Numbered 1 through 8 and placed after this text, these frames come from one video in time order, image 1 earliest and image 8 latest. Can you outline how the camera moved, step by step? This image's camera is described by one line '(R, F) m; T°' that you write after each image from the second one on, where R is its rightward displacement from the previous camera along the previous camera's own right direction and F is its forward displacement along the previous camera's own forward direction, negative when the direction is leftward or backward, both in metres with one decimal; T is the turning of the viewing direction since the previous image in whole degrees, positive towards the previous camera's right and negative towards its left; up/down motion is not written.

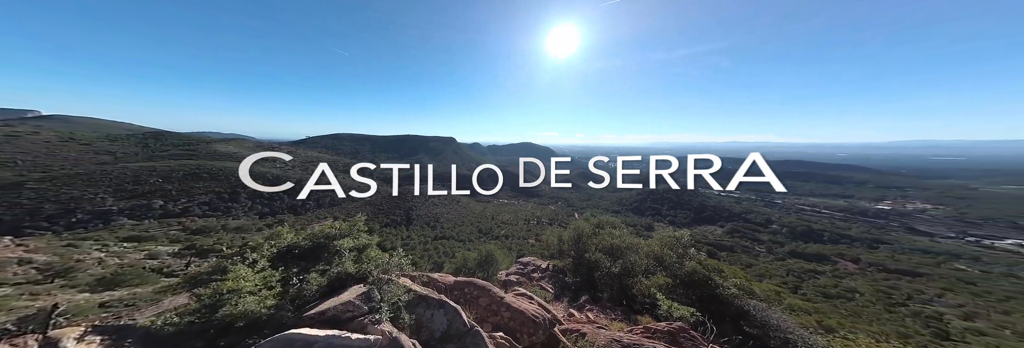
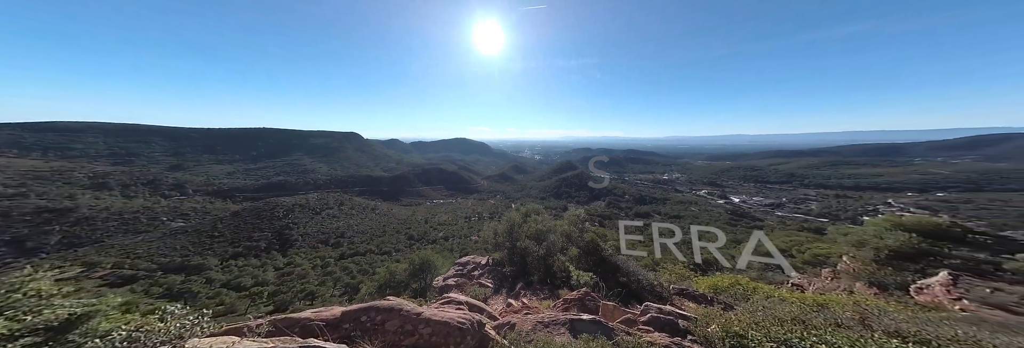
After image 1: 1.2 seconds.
(+0.3, 0.0) m; +19°
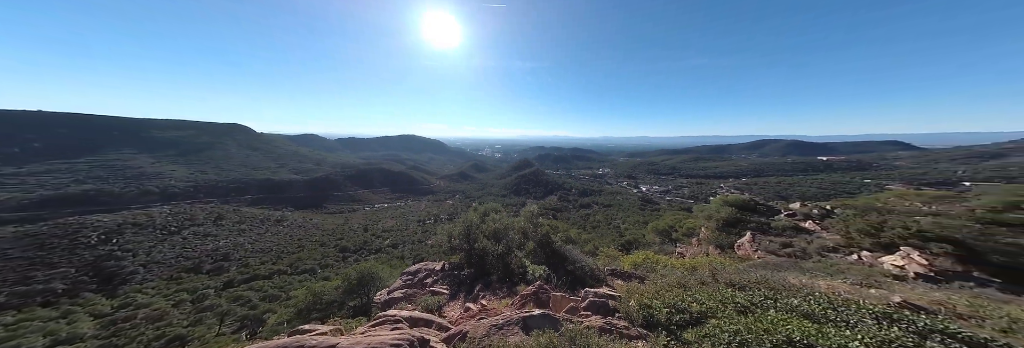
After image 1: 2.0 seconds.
(-2.2, -1.6) m; +14°
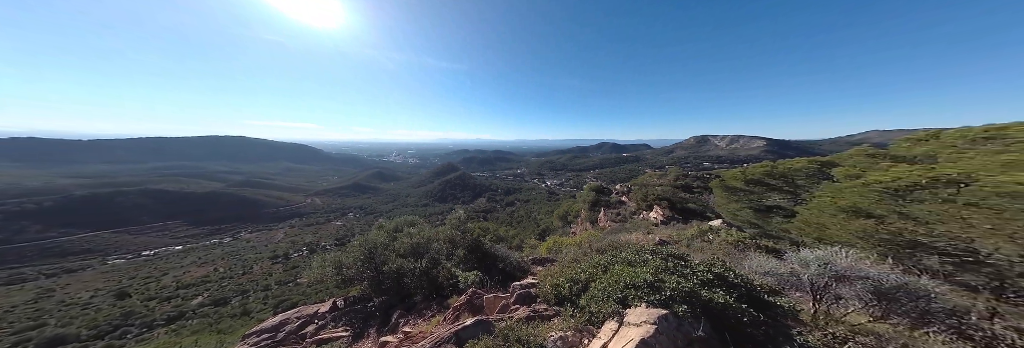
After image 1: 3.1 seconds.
(+1.9, -0.7) m; +23°
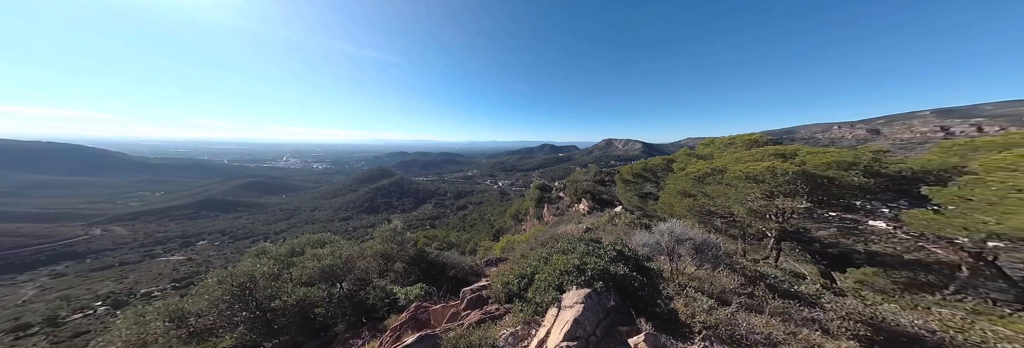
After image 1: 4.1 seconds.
(+0.6, -0.1) m; +16°
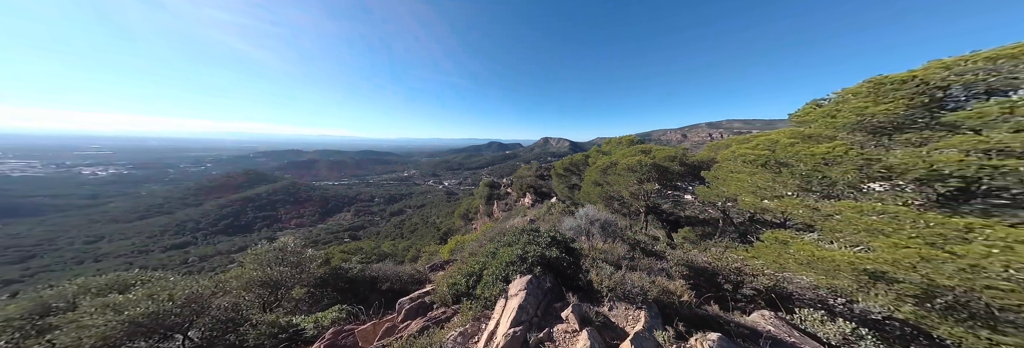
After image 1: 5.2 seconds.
(+0.3, -0.1) m; +17°
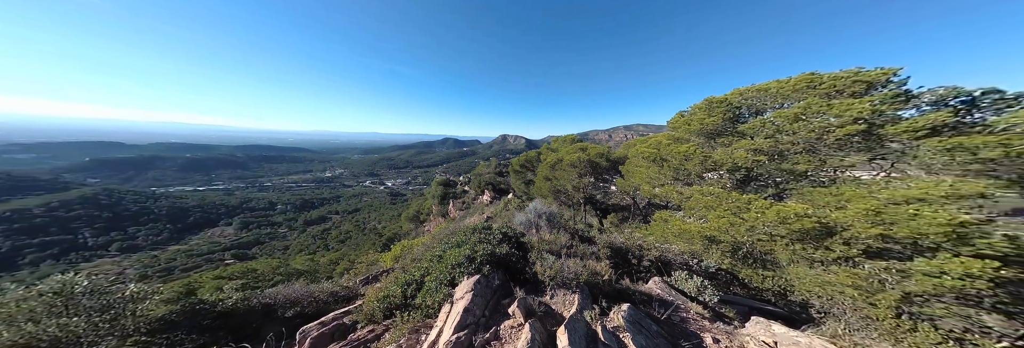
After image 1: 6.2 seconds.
(+0.1, 0.0) m; +15°
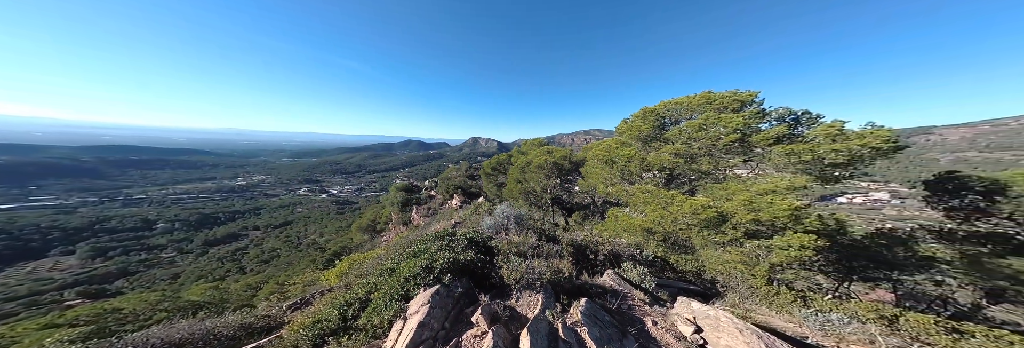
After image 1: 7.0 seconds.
(+0.1, 0.0) m; +10°
